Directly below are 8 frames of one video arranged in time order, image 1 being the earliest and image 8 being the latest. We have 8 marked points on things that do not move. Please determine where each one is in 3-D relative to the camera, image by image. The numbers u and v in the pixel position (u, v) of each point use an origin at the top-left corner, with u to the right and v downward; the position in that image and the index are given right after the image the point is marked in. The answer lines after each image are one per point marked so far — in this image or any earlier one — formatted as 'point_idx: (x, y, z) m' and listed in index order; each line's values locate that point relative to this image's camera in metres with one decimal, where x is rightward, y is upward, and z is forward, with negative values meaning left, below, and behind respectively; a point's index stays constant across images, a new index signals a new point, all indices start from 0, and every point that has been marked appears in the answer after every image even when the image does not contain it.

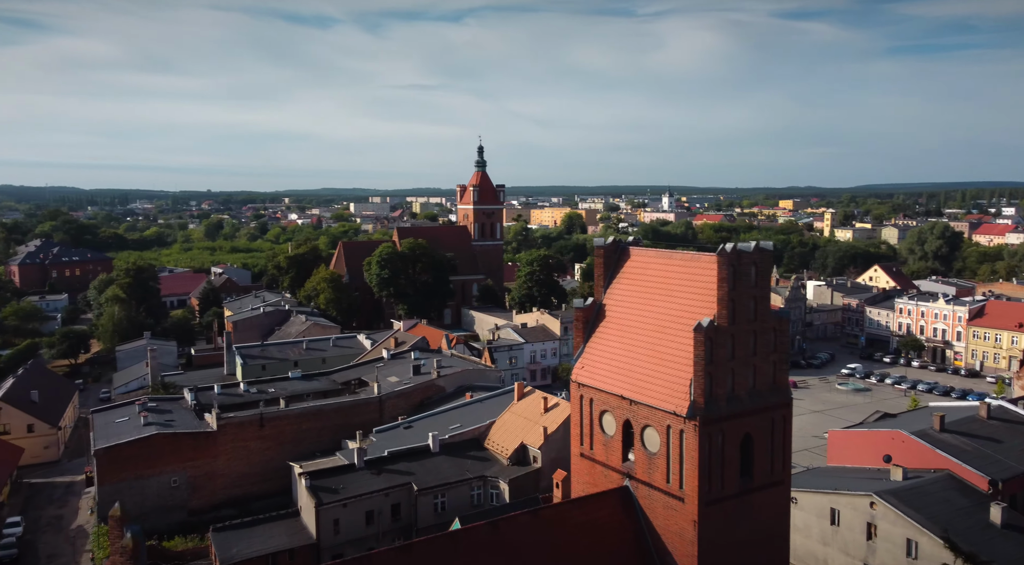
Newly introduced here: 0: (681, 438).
0: (+2.4, -2.2, +11.3) m
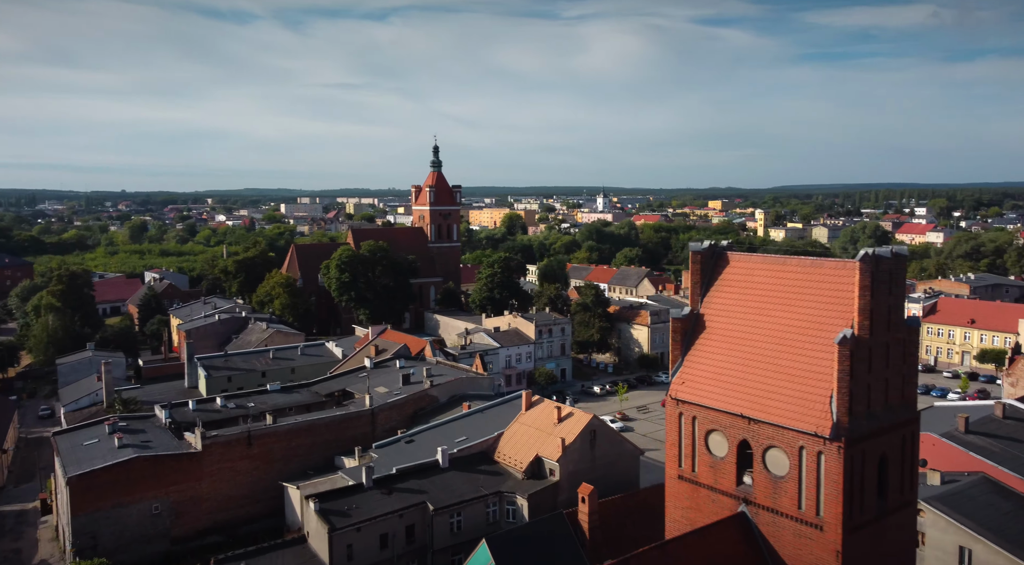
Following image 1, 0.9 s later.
0: (+4.0, -2.3, +10.5) m
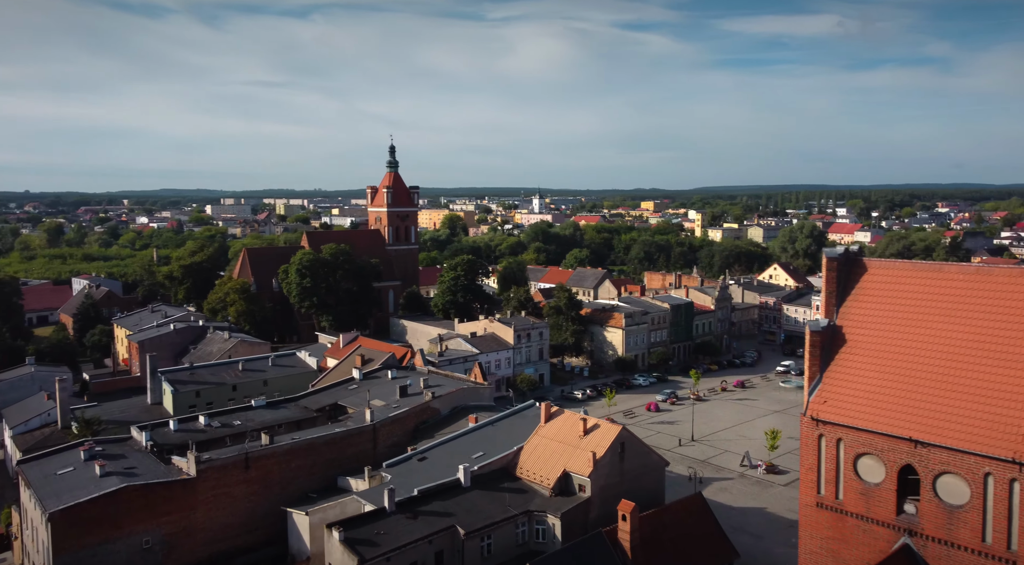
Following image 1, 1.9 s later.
0: (+5.9, -2.4, +9.6) m
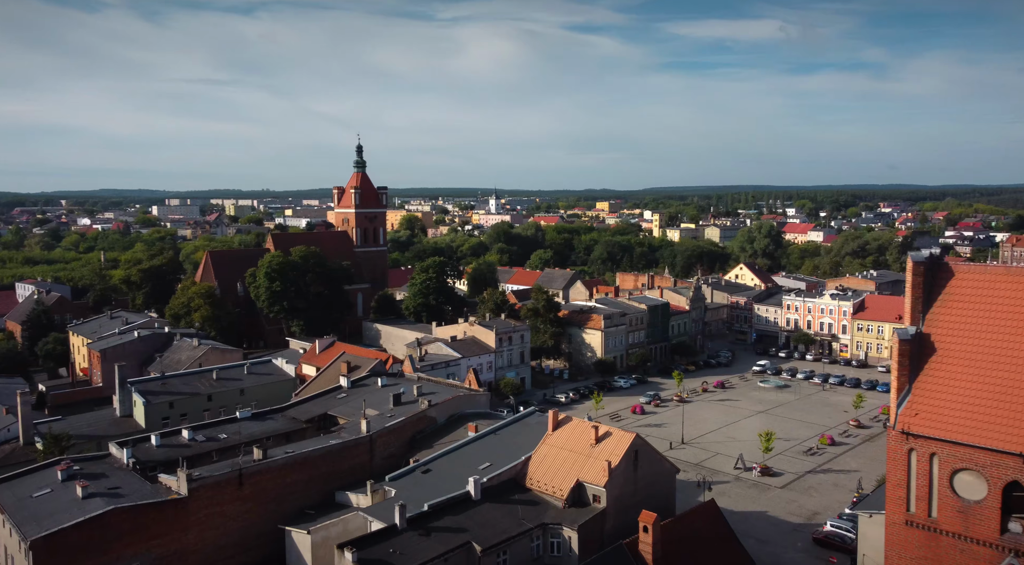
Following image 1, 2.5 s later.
0: (+7.0, -2.4, +9.2) m
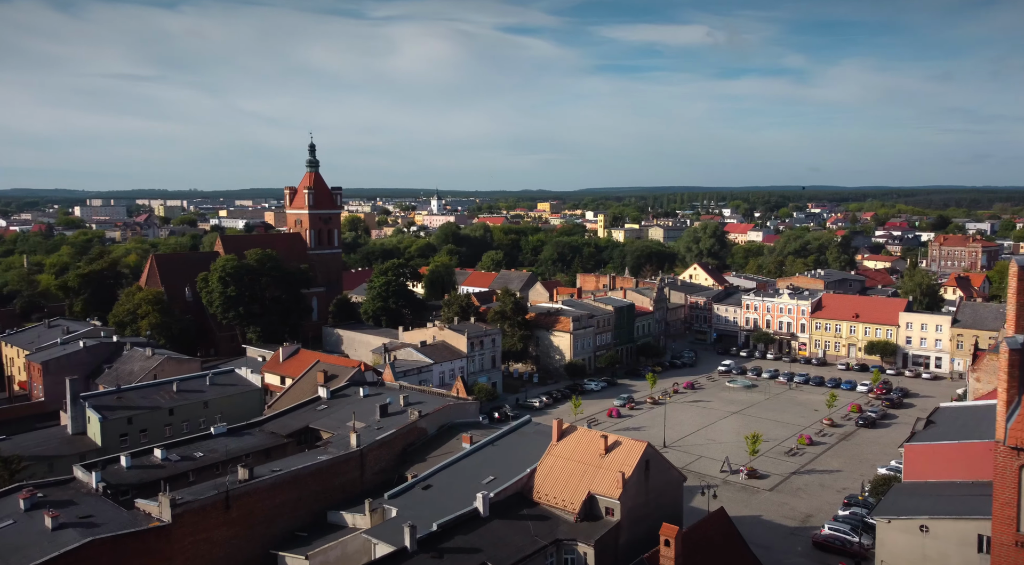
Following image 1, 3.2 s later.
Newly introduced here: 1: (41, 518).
0: (+8.3, -2.5, +8.7) m
1: (-11.1, -5.5, +19.1) m
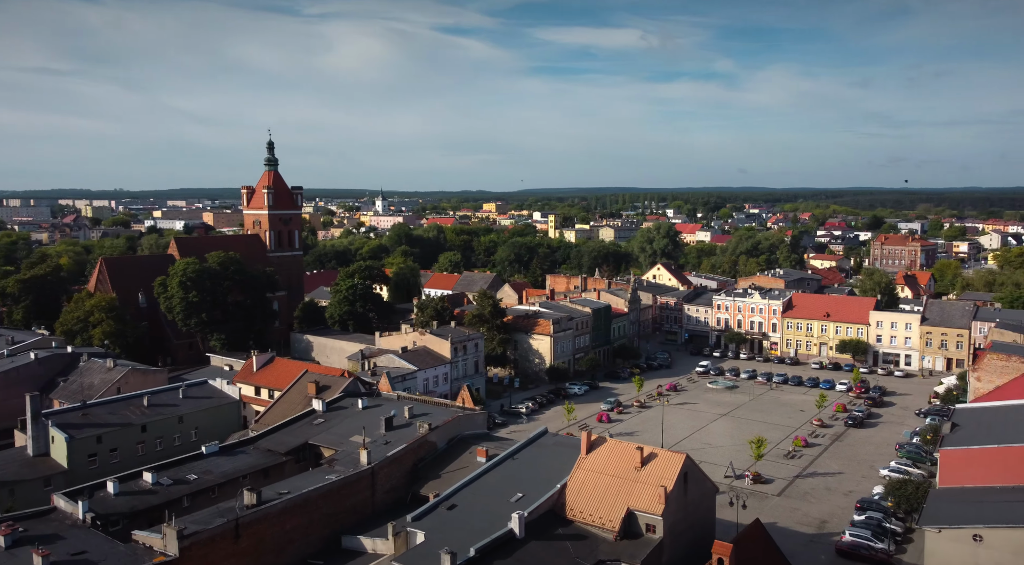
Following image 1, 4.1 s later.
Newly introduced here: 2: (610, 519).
0: (+10.0, -2.5, +8.0) m
1: (-10.1, -5.7, +16.8) m
2: (+2.4, -5.7, +19.5) m
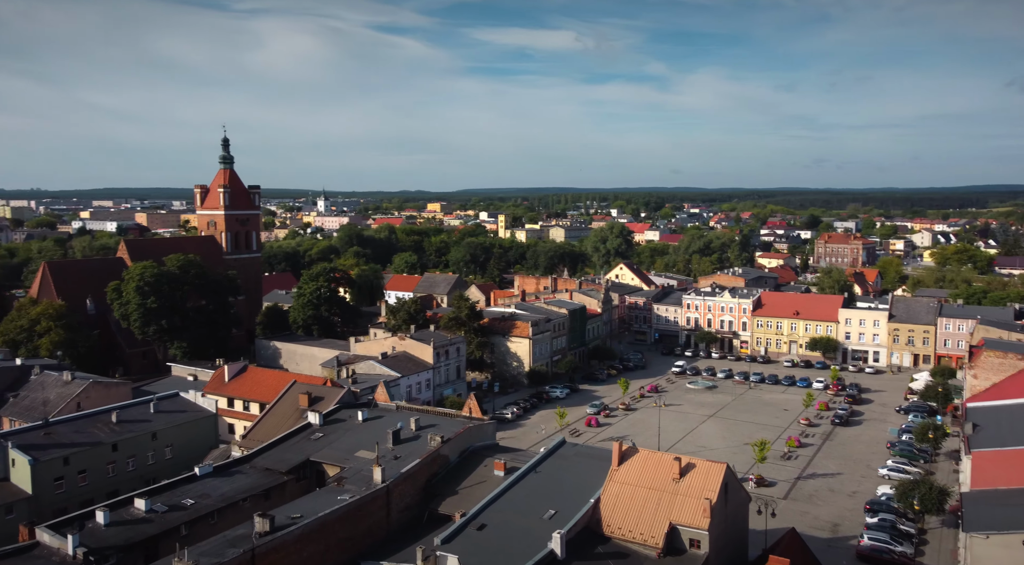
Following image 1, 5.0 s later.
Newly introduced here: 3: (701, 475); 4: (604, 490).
0: (+11.7, -2.4, +7.5) m
1: (-9.0, -5.8, +14.7) m
2: (+3.2, -5.7, +18.4) m
3: (+4.5, -4.5, +19.1) m
4: (+2.2, -5.0, +19.5) m
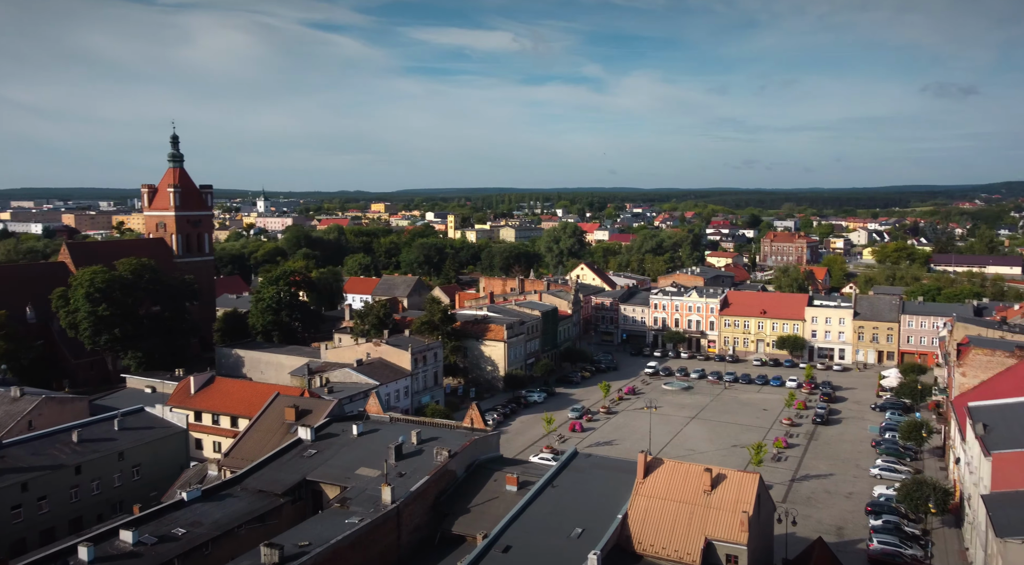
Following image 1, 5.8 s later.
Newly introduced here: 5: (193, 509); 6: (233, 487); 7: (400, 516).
0: (+13.0, -2.4, +7.2) m
1: (-8.1, -6.0, +12.7) m
2: (+3.8, -5.7, +17.4) m
3: (+5.0, -4.5, +18.2) m
4: (+2.7, -5.0, +18.4) m
5: (-7.2, -5.2, +18.6) m
6: (-6.8, -5.0, +19.9) m
7: (-2.5, -5.3, +18.4) m
